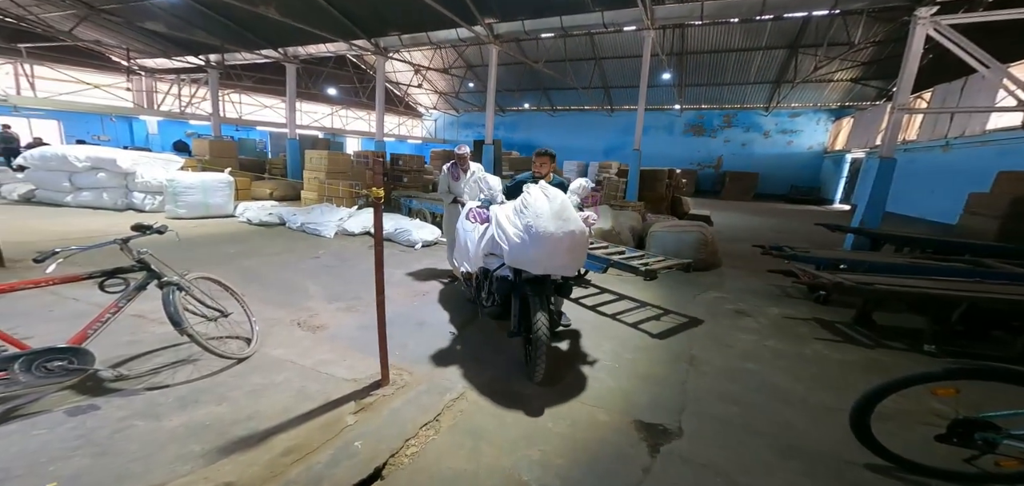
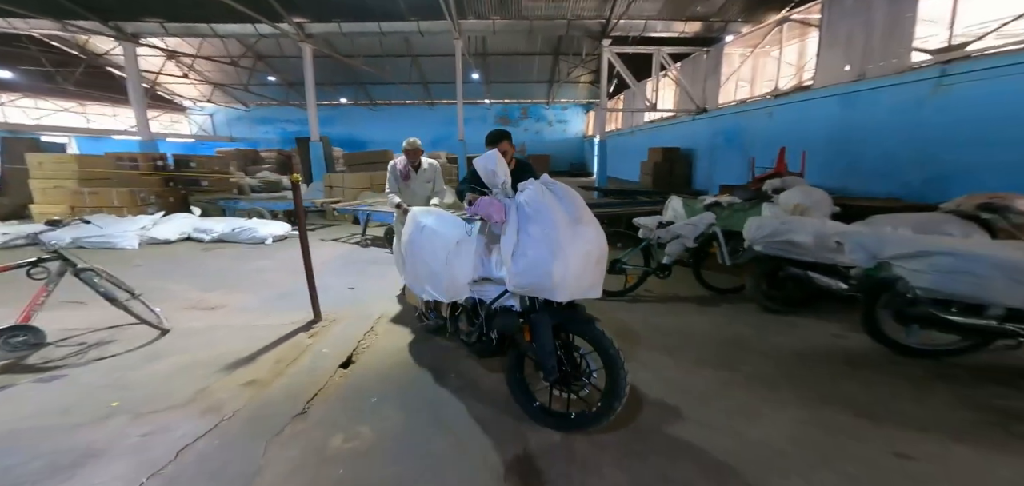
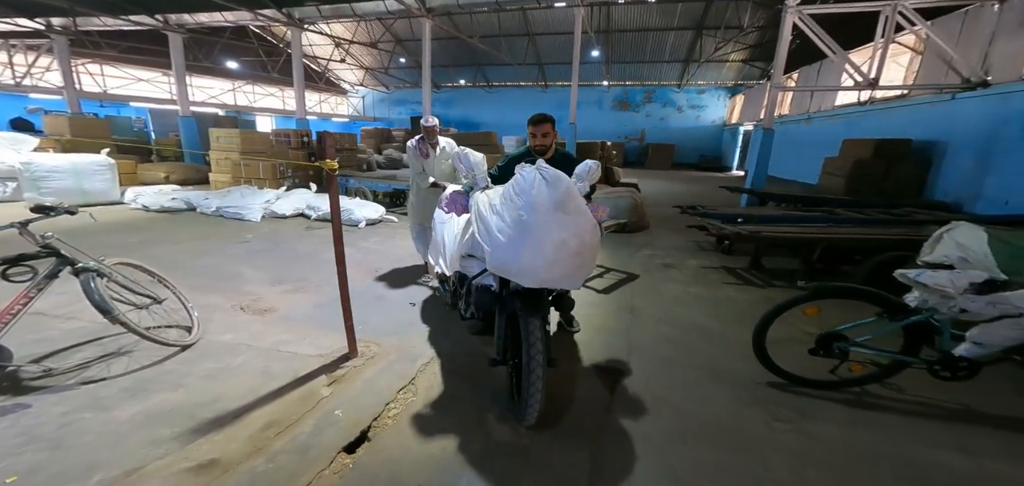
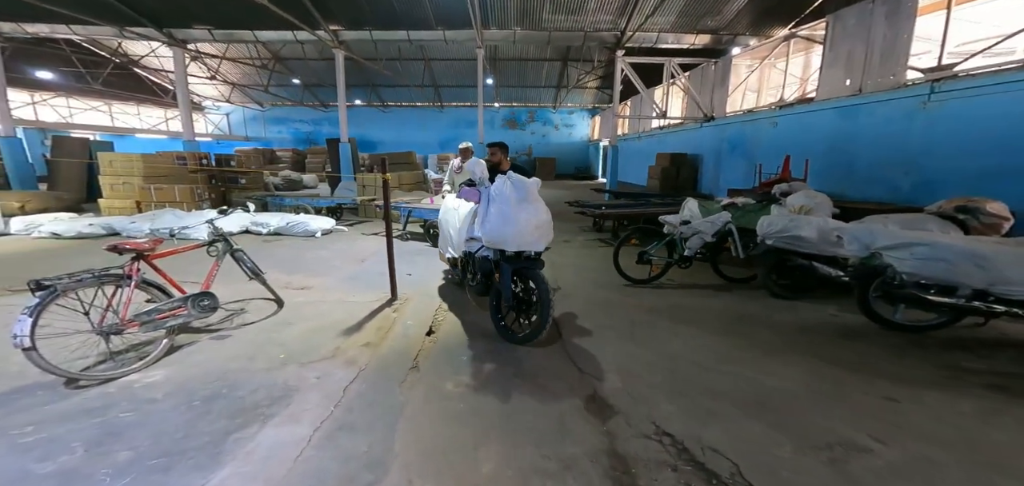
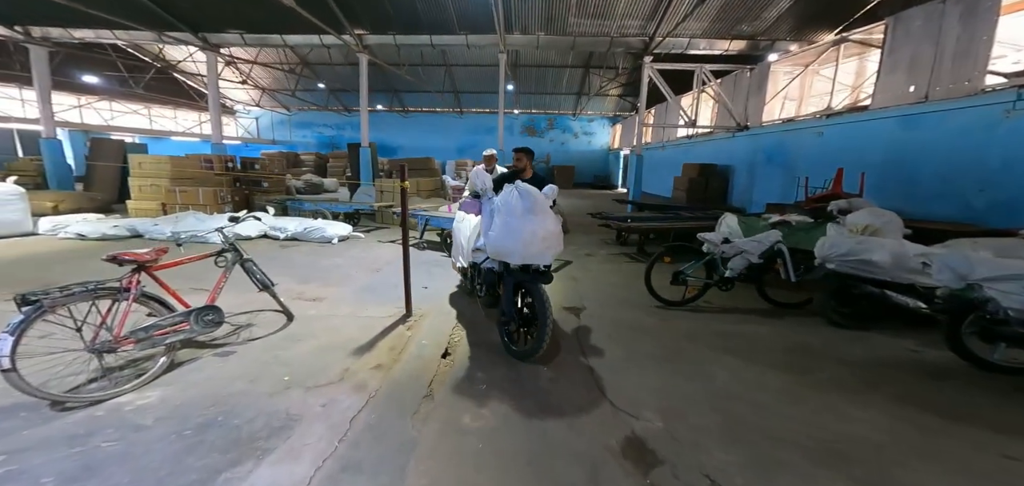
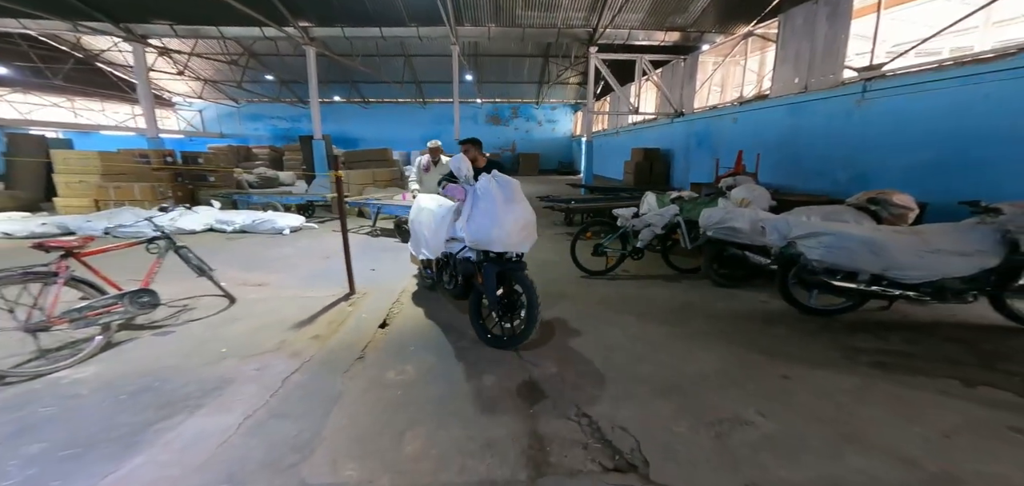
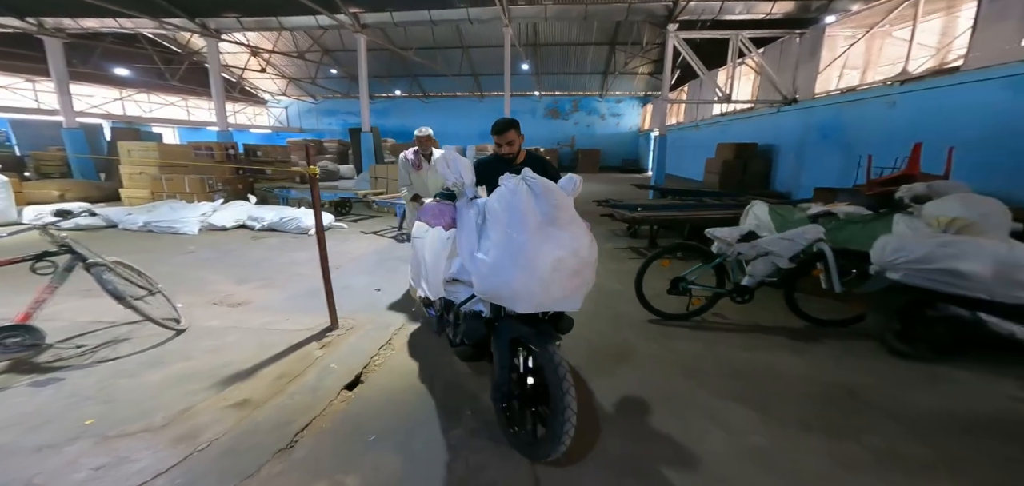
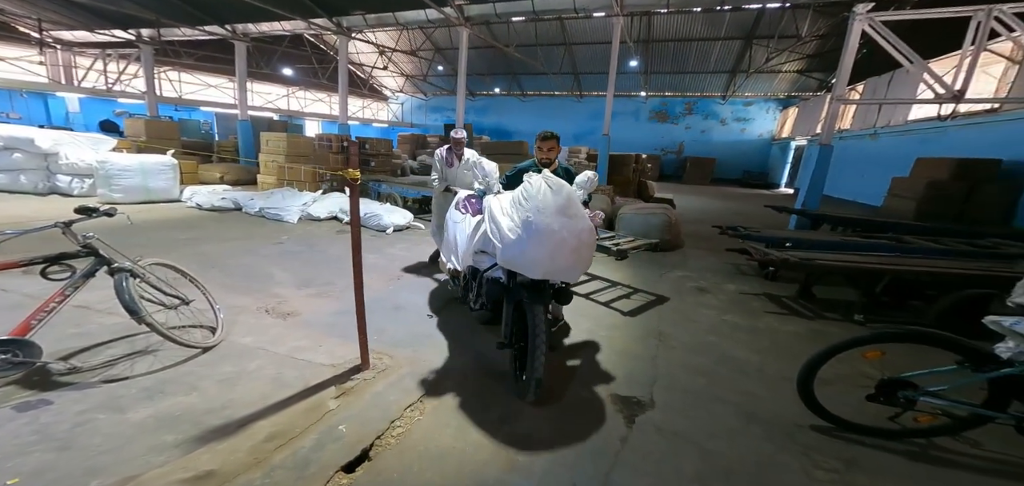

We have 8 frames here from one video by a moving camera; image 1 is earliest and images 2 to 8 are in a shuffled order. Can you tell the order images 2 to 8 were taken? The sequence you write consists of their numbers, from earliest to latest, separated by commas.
8, 3, 7, 2, 6, 4, 5
